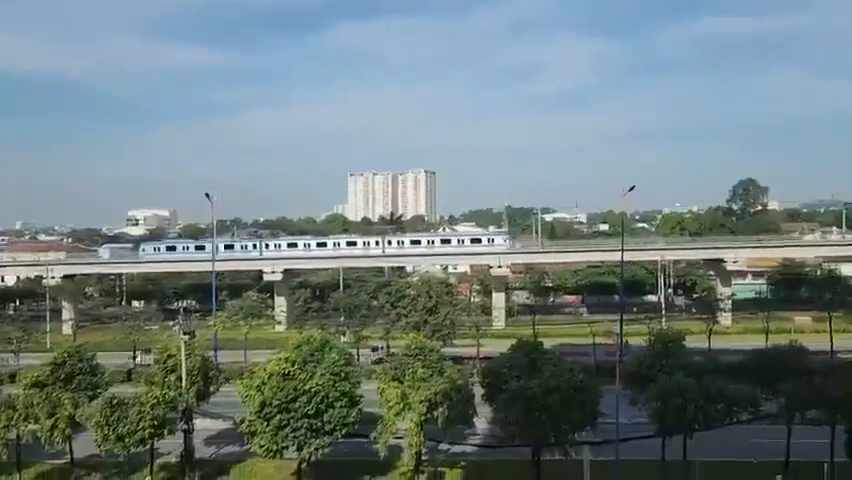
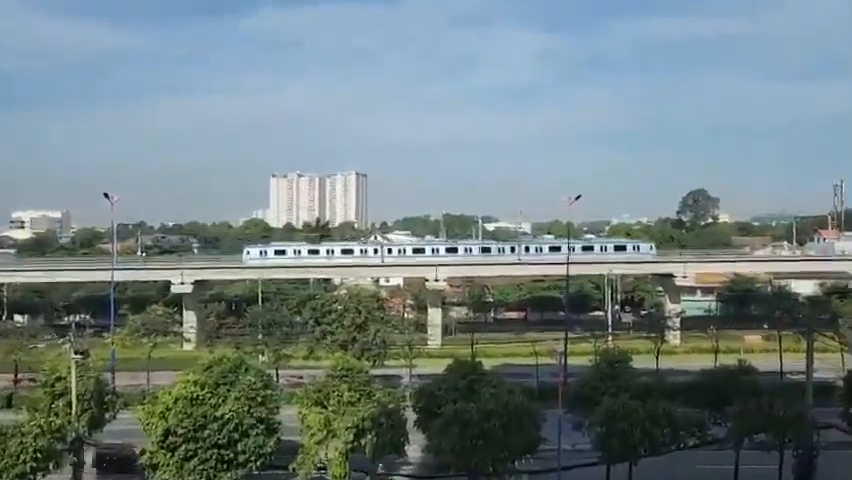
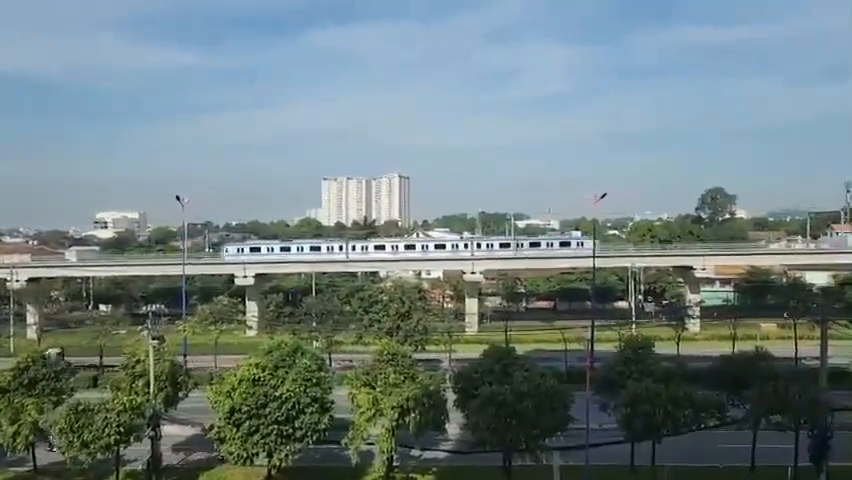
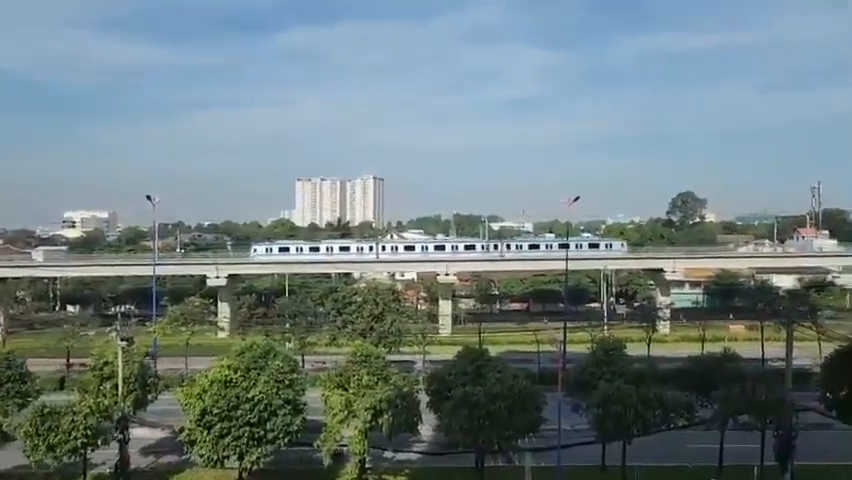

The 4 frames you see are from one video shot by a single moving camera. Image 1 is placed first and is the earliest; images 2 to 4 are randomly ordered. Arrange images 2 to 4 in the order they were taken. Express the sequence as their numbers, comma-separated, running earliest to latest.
3, 4, 2
